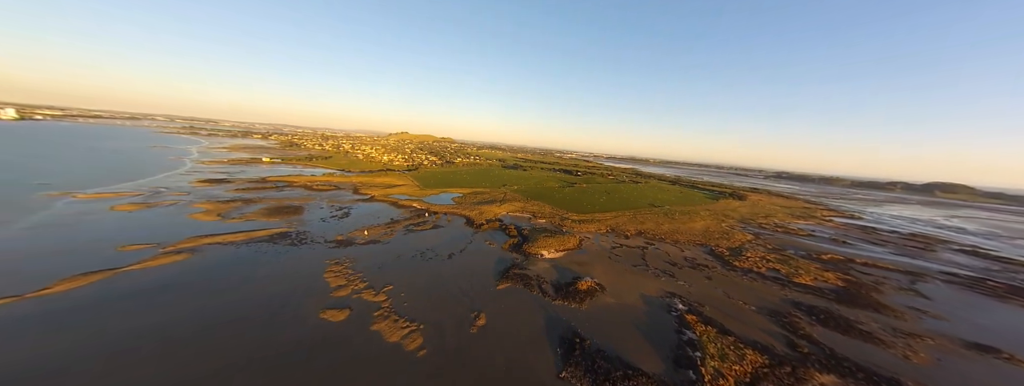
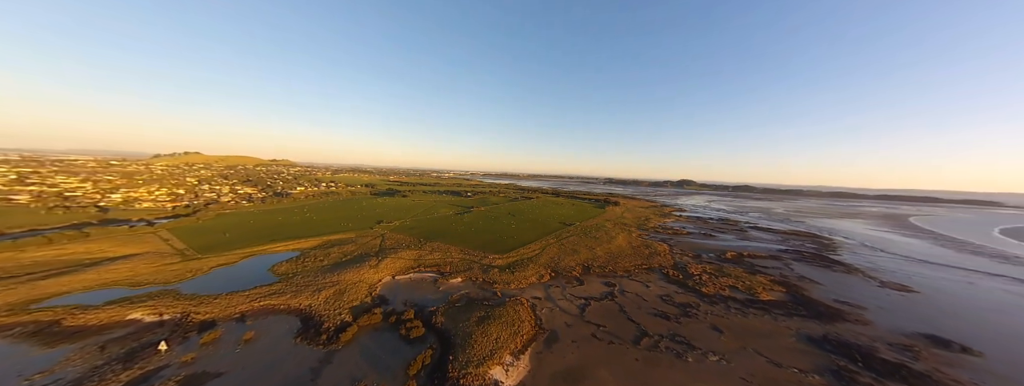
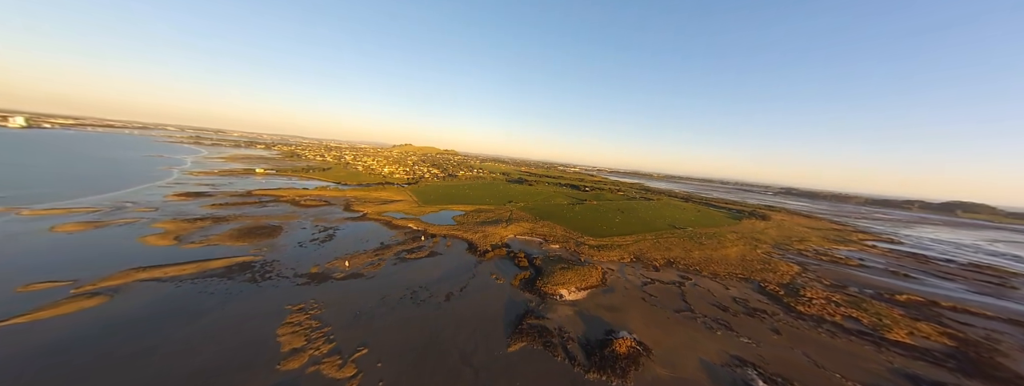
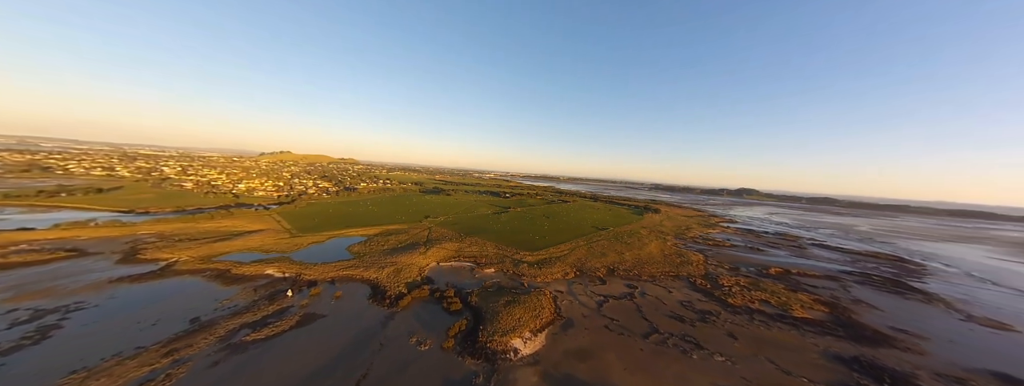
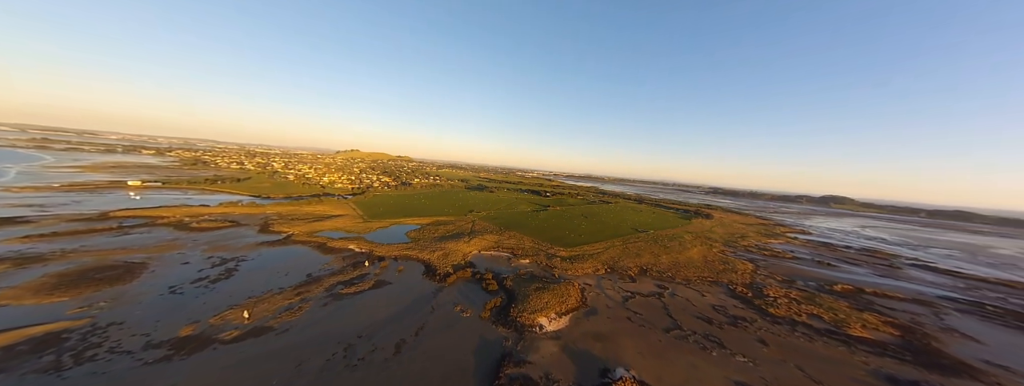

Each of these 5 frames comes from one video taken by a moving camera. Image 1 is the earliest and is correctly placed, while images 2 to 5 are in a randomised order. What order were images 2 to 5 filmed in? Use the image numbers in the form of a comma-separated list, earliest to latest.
3, 5, 4, 2
